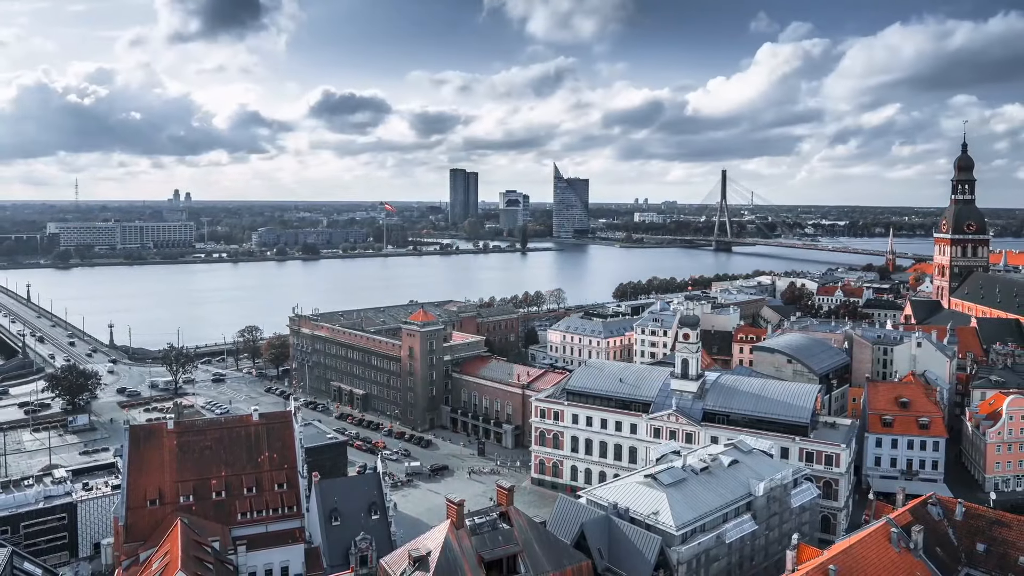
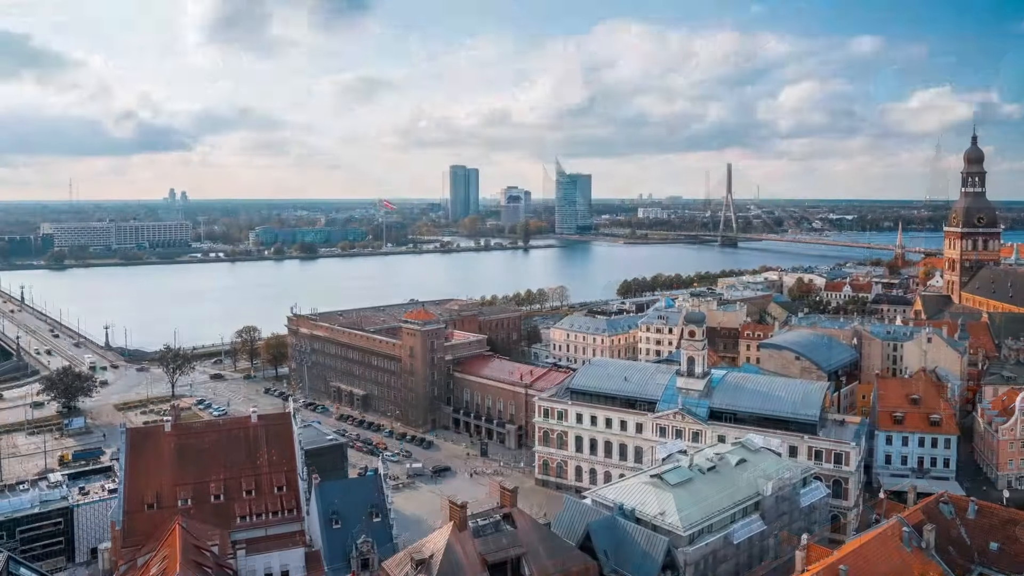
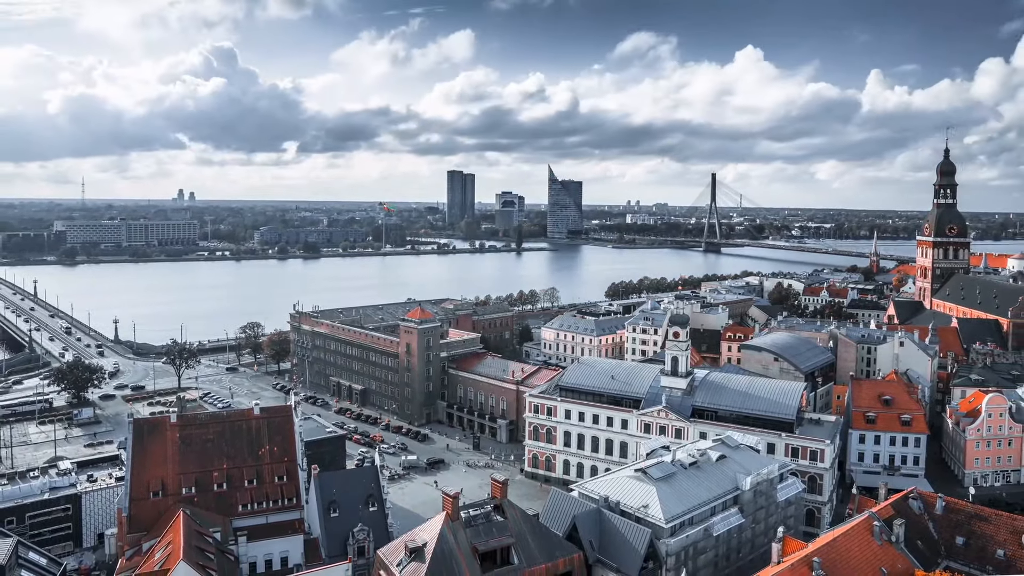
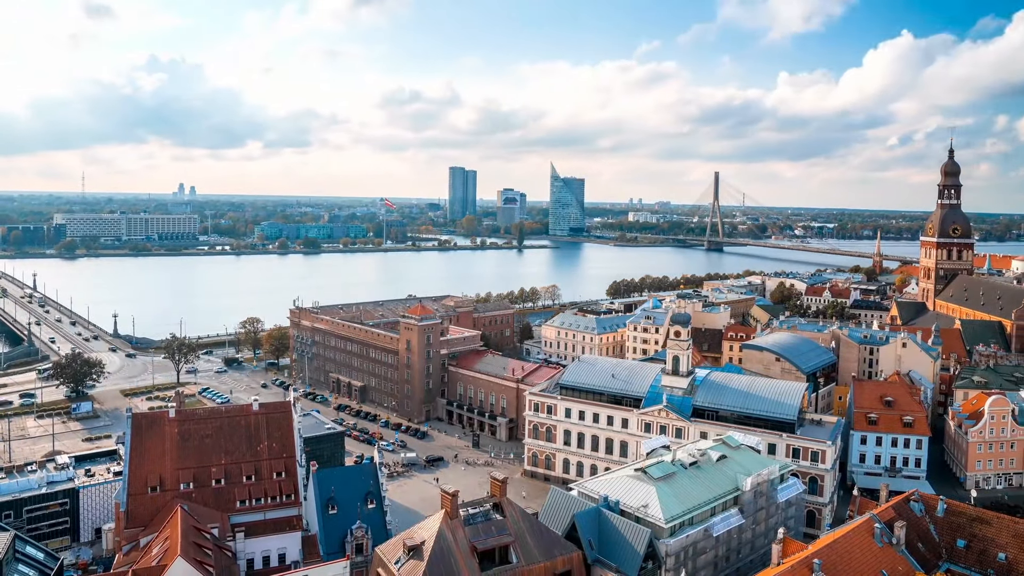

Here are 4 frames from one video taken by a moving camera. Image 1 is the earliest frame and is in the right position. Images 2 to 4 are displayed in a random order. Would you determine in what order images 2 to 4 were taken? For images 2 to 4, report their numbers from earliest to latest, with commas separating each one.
3, 2, 4
